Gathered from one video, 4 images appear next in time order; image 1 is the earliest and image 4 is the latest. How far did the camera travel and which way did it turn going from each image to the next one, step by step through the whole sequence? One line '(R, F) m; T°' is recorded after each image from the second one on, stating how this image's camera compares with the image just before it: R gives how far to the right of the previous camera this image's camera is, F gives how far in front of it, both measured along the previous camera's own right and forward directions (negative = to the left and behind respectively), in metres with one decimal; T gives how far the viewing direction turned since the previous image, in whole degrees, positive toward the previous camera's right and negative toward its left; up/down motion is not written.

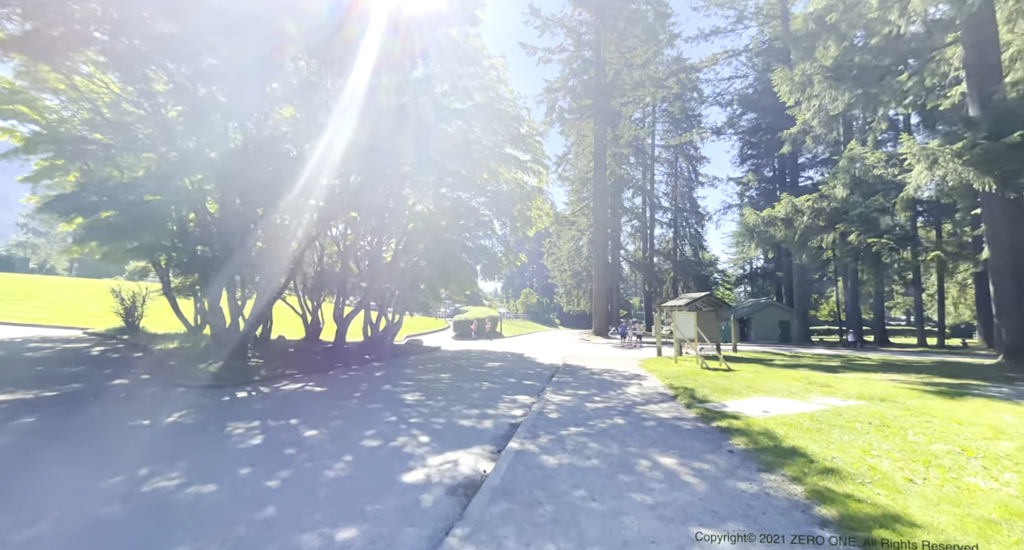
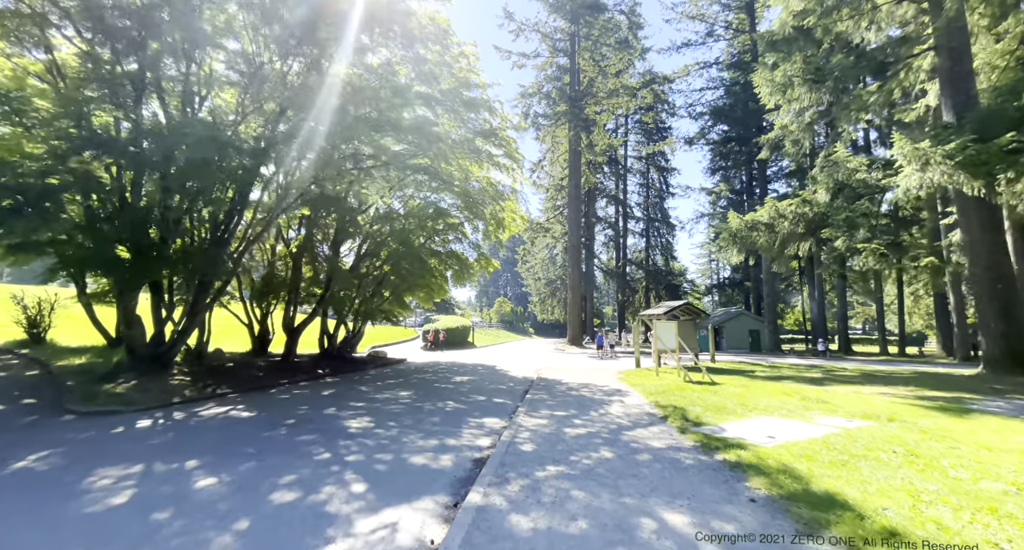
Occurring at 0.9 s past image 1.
(+0.1, +1.1) m; +4°
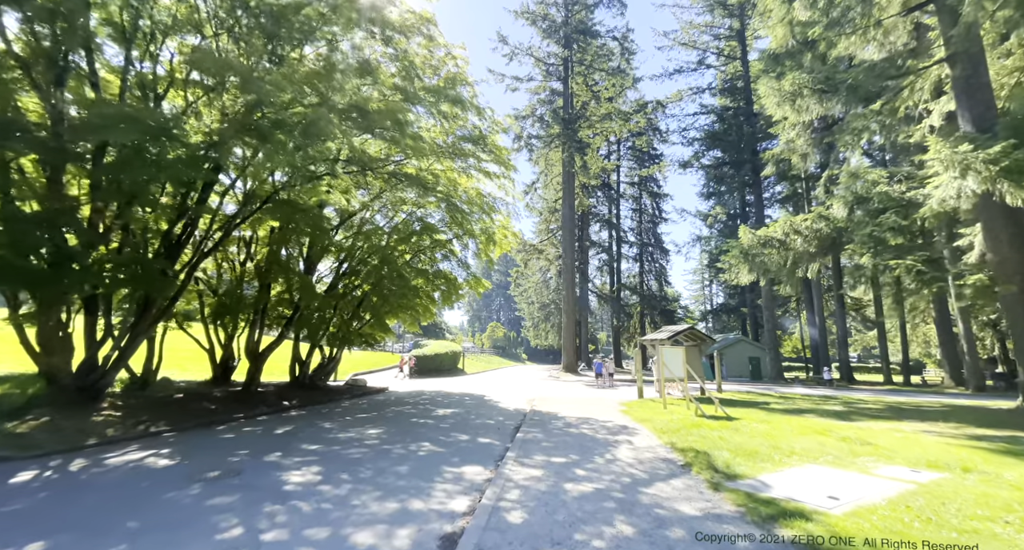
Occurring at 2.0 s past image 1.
(+0.1, +1.2) m; +1°
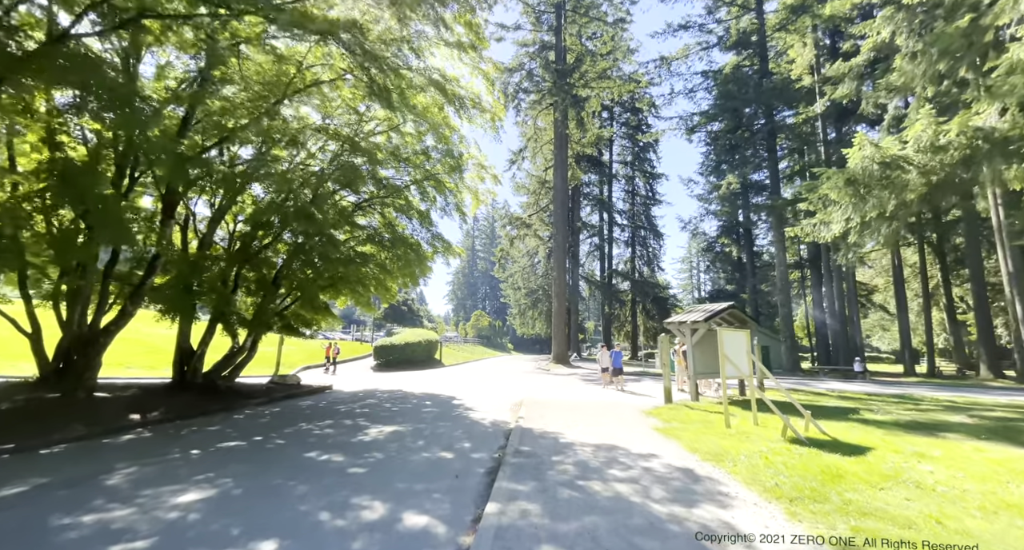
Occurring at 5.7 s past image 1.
(+0.2, +4.3) m; +2°
